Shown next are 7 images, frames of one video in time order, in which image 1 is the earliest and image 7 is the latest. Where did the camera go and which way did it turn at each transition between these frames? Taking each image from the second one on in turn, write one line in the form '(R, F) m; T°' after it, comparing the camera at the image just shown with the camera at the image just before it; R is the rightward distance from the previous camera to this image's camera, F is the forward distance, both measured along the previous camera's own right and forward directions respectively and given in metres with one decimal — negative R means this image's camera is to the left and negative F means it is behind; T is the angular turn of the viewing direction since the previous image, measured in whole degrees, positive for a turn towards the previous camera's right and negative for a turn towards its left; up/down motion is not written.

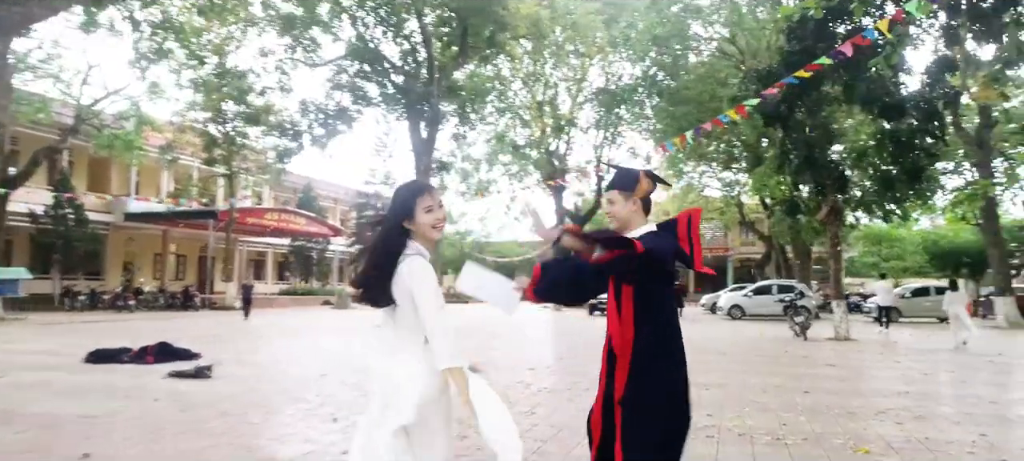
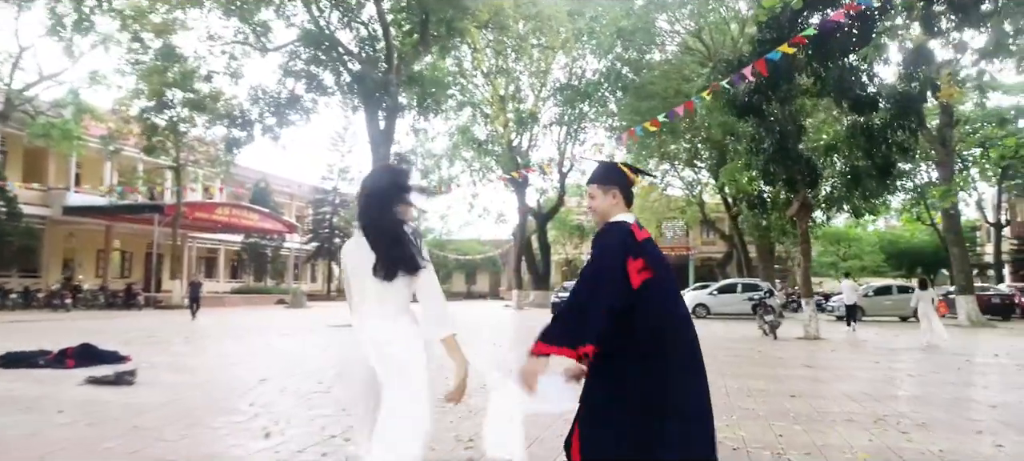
(0.0, +0.7) m; +3°
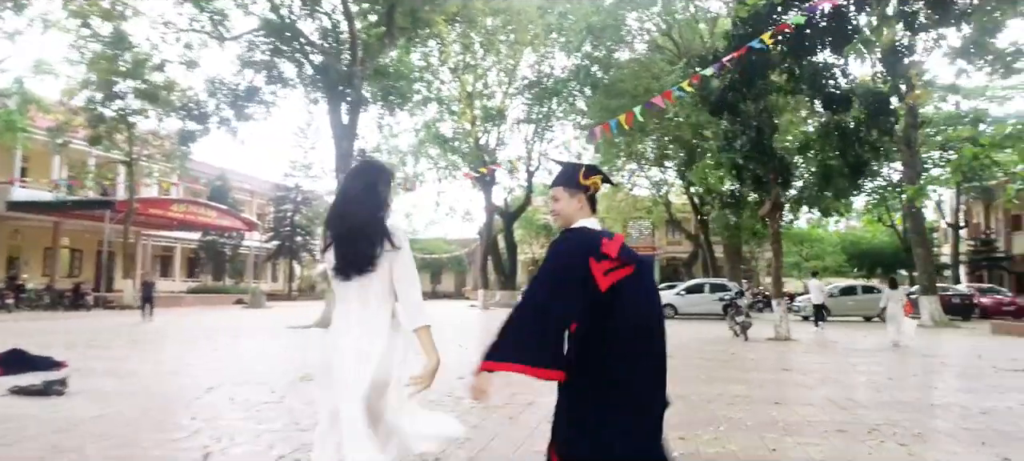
(0.0, +0.5) m; +2°
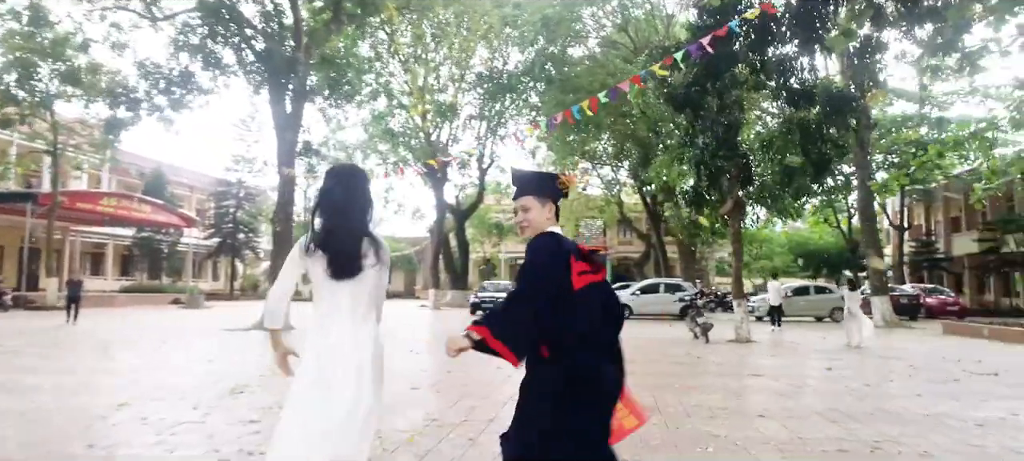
(-0.1, +0.7) m; +4°
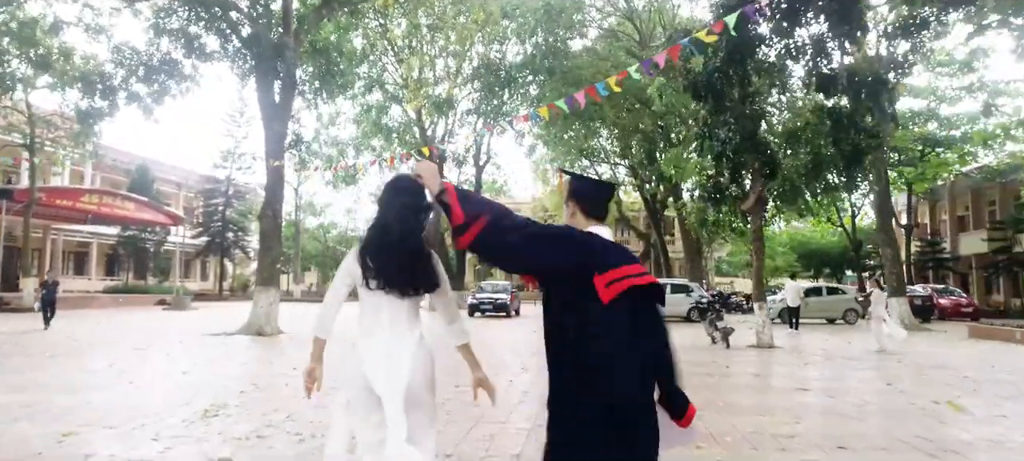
(-0.2, +1.1) m; +1°
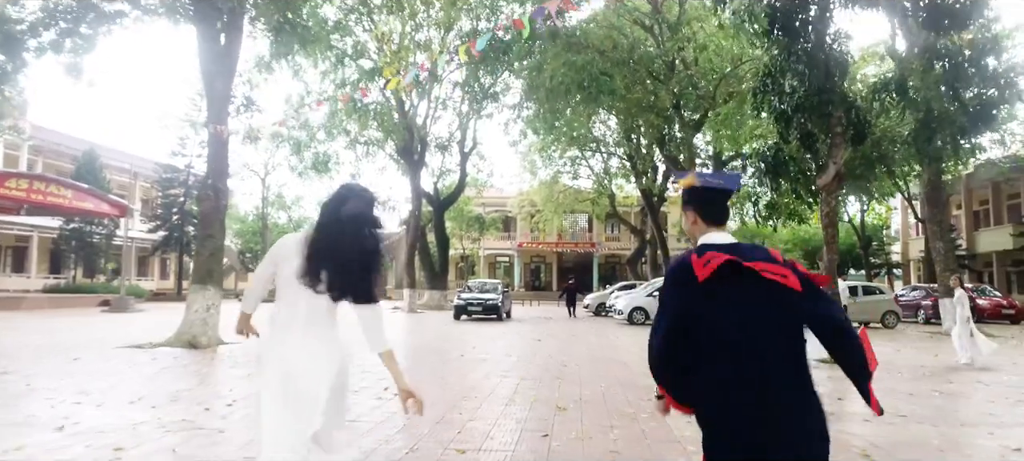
(-0.4, +3.2) m; +1°
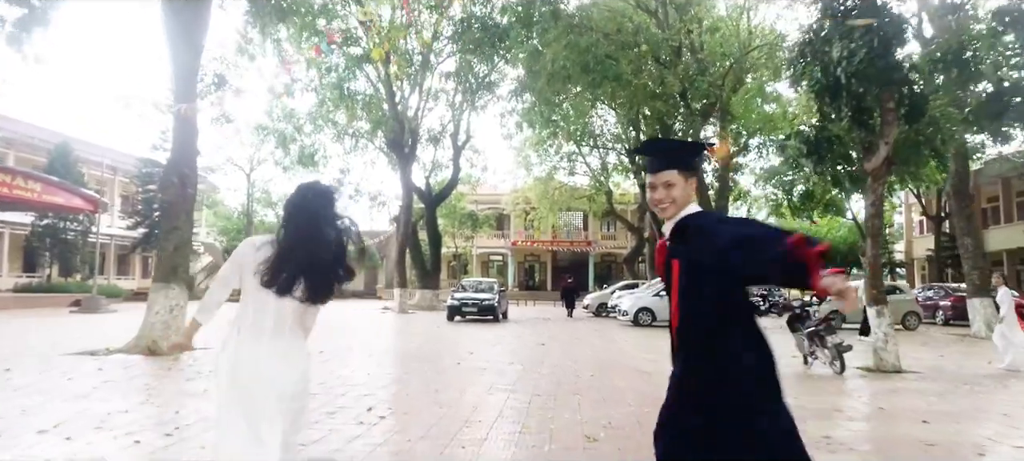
(-0.2, +1.4) m; +1°
